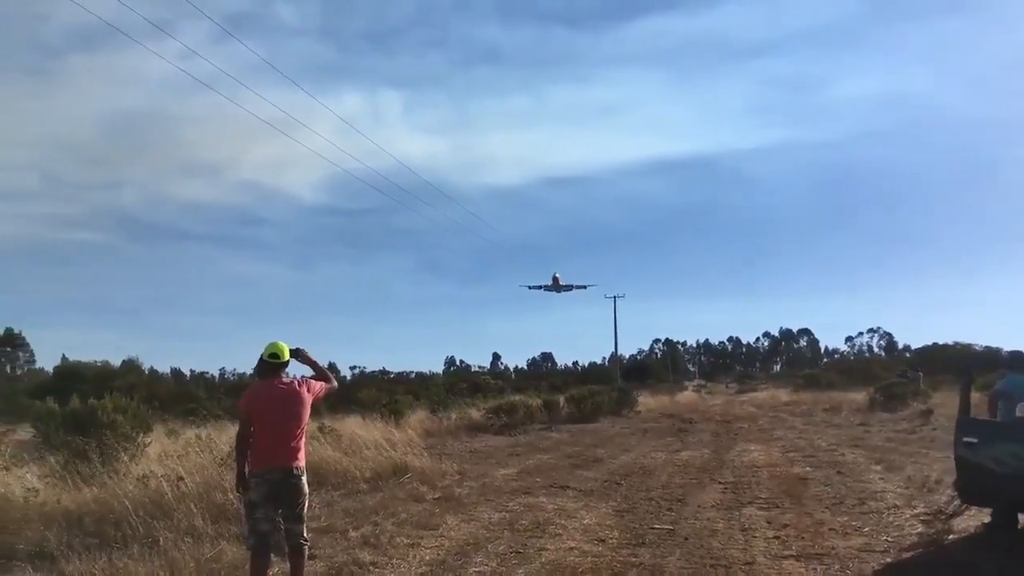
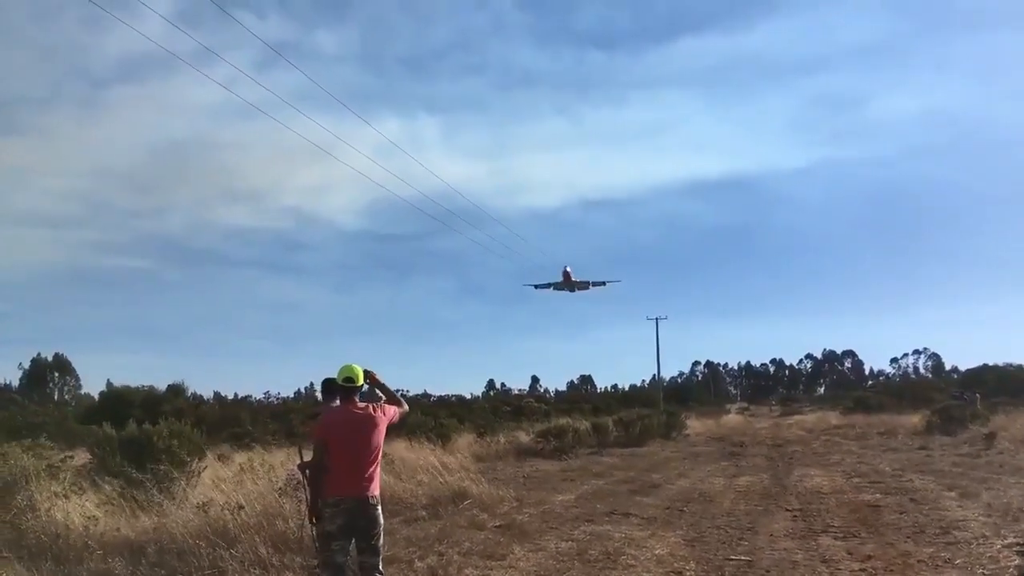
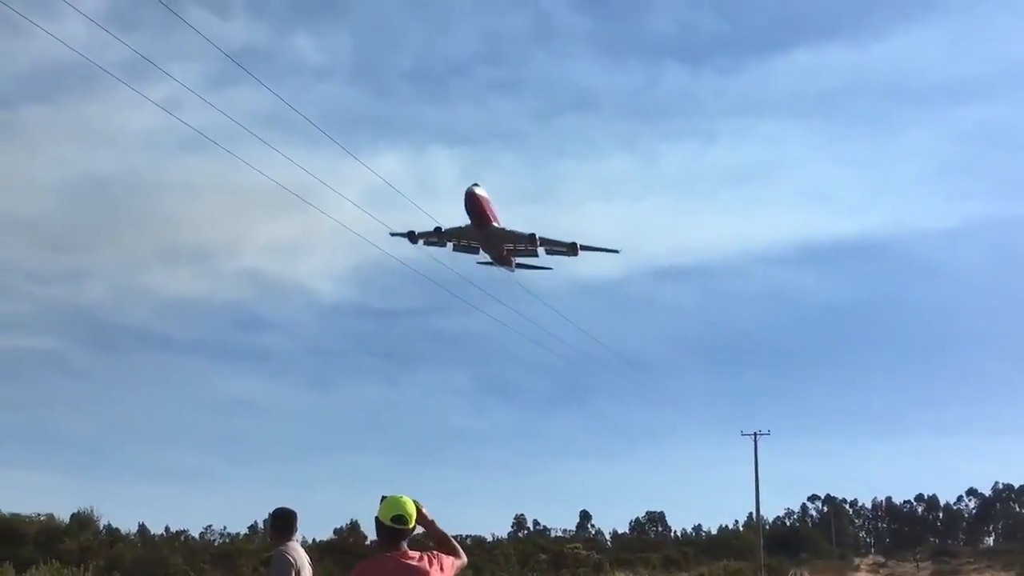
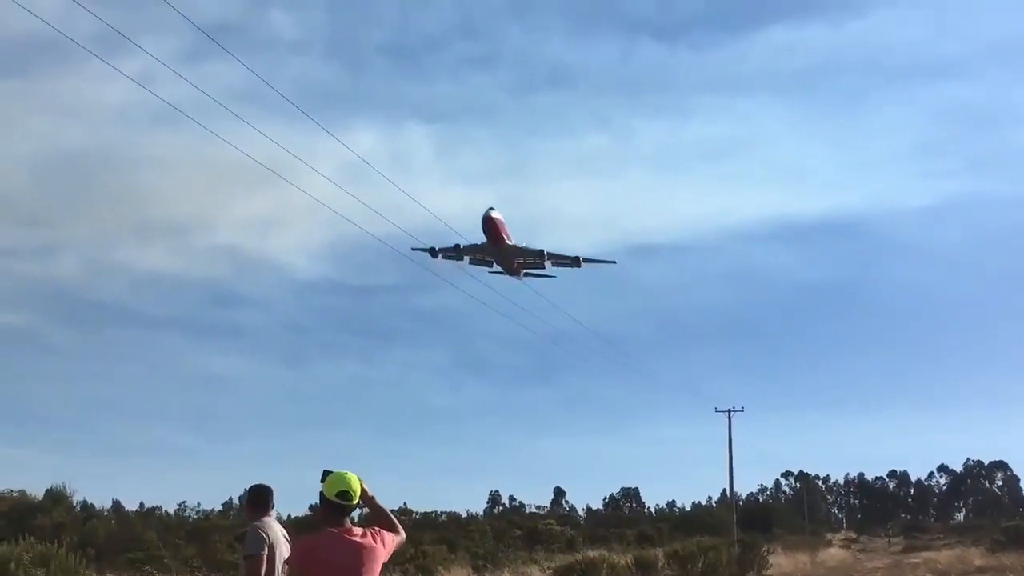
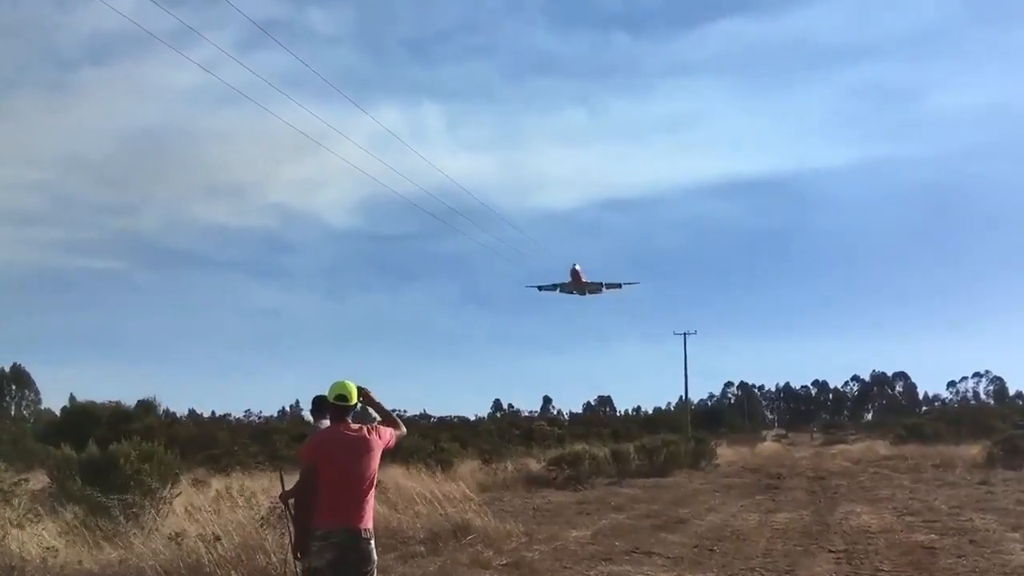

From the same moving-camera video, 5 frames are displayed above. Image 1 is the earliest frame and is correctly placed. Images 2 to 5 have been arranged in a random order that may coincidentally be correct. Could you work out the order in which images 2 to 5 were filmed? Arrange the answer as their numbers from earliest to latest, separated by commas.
2, 5, 4, 3
